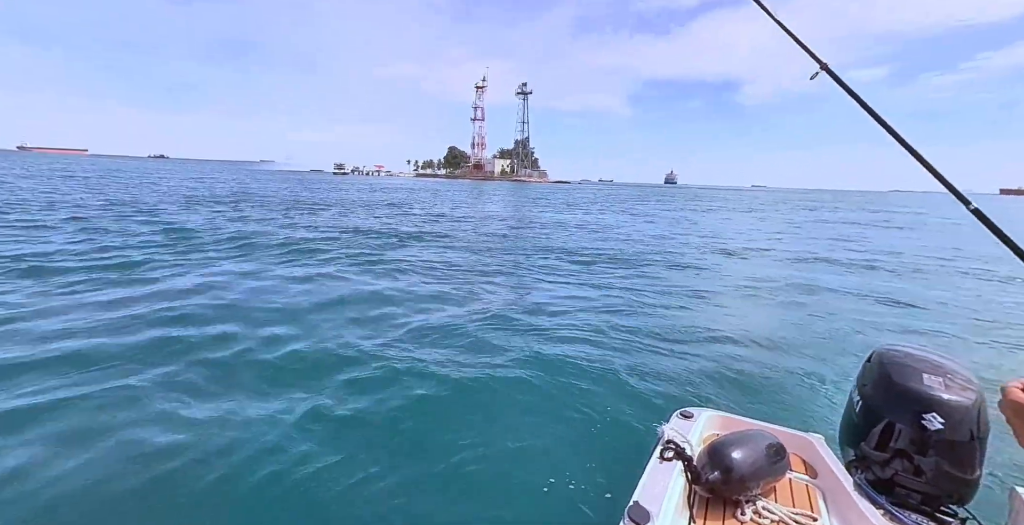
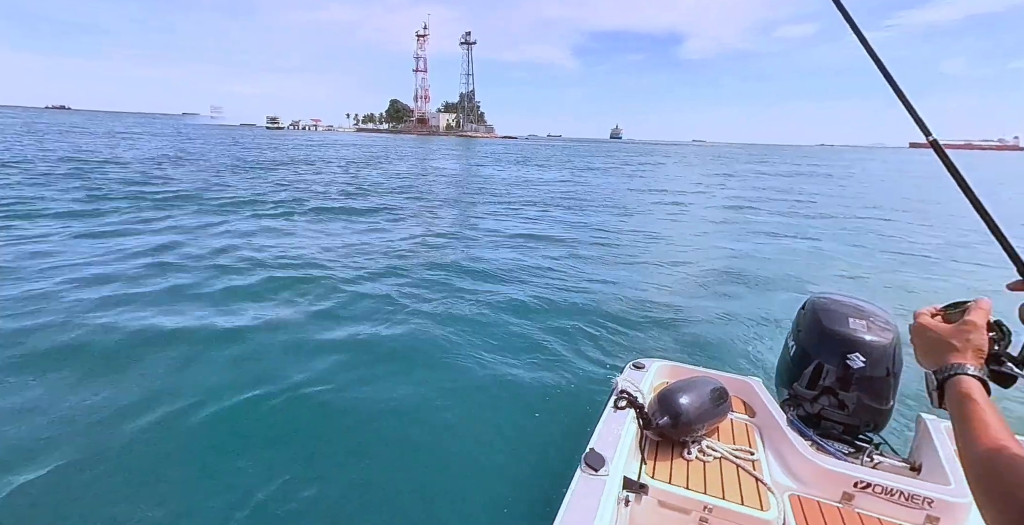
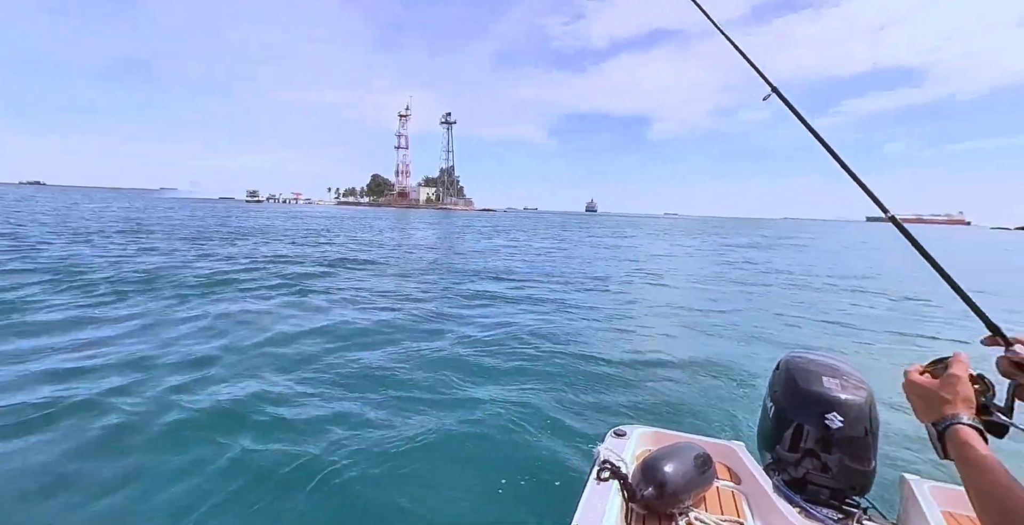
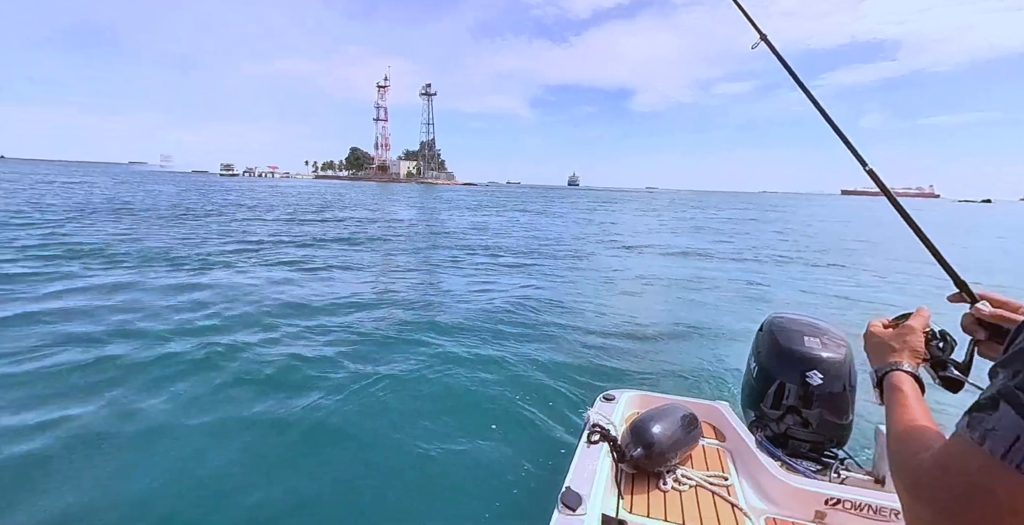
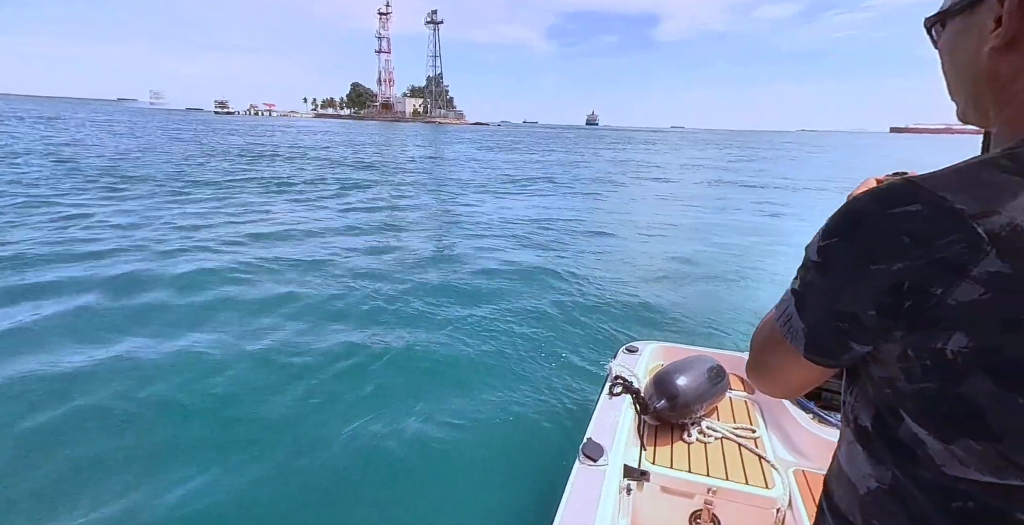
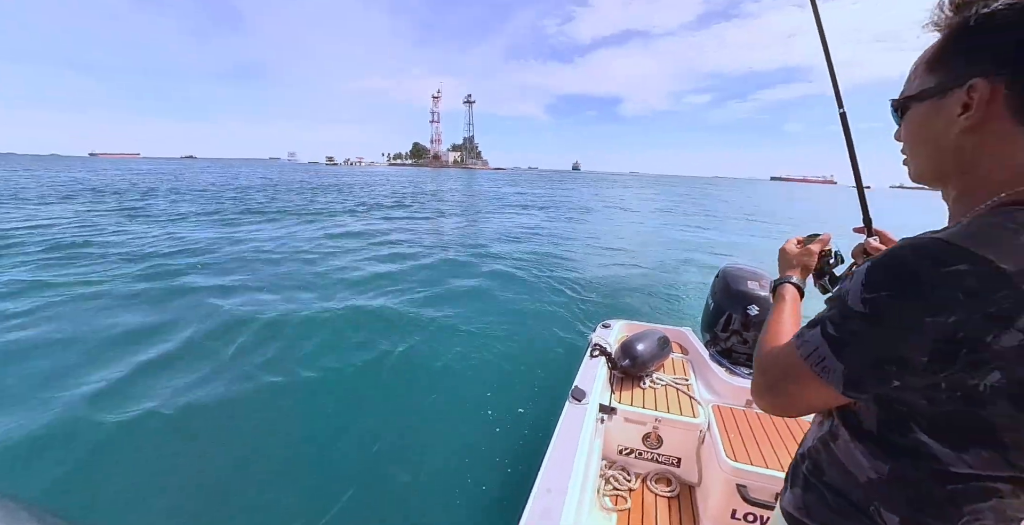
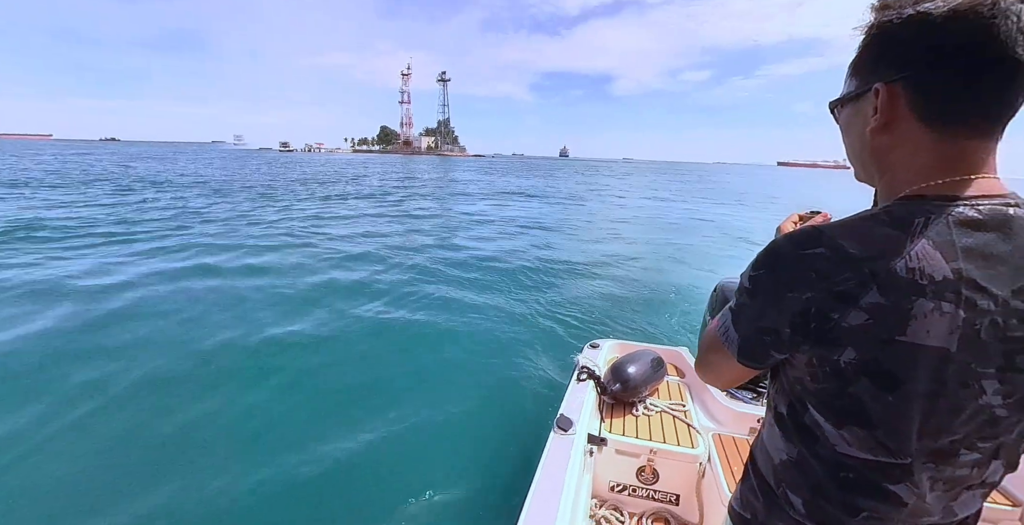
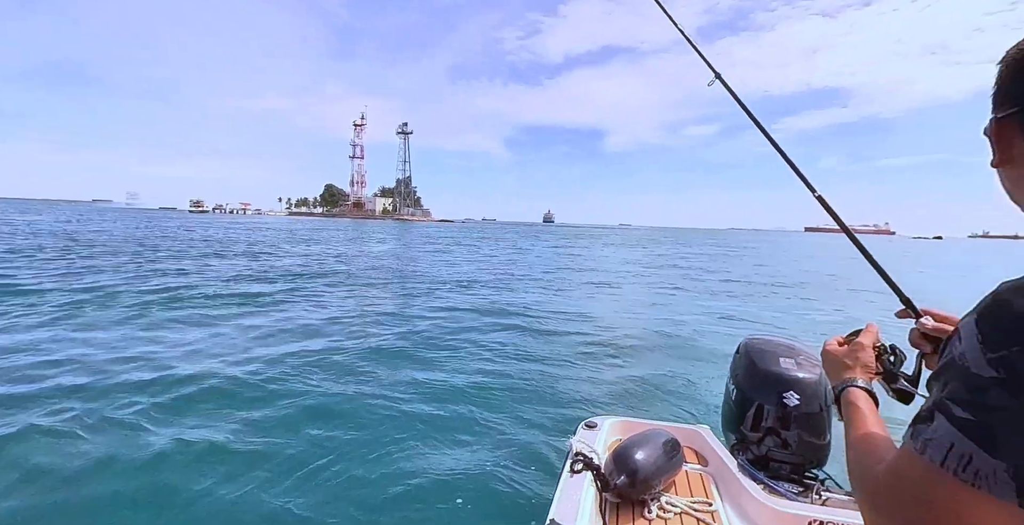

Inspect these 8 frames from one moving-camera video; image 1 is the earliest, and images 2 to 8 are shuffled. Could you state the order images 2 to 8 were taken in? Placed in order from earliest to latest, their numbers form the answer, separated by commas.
3, 8, 4, 2, 6, 5, 7
